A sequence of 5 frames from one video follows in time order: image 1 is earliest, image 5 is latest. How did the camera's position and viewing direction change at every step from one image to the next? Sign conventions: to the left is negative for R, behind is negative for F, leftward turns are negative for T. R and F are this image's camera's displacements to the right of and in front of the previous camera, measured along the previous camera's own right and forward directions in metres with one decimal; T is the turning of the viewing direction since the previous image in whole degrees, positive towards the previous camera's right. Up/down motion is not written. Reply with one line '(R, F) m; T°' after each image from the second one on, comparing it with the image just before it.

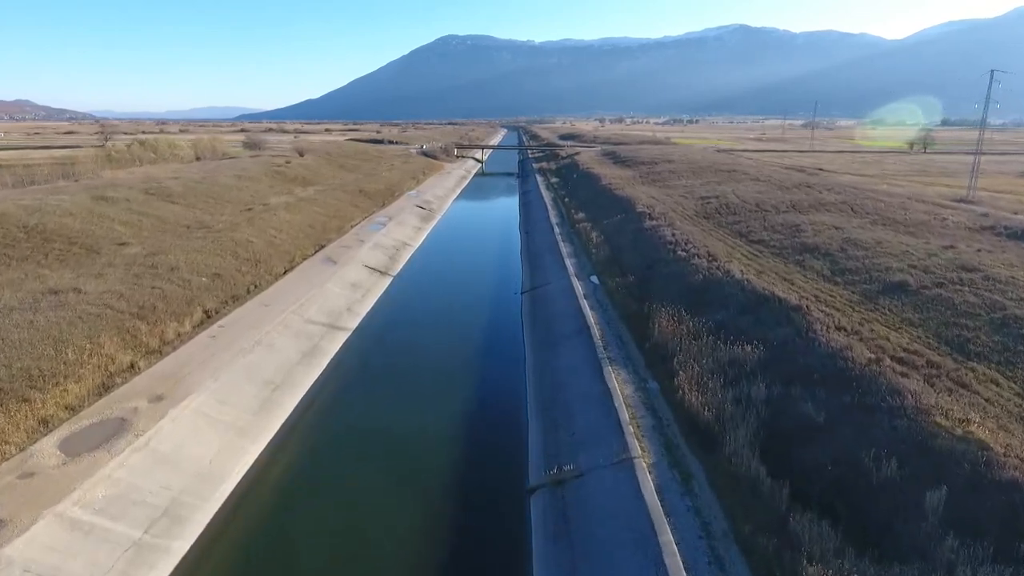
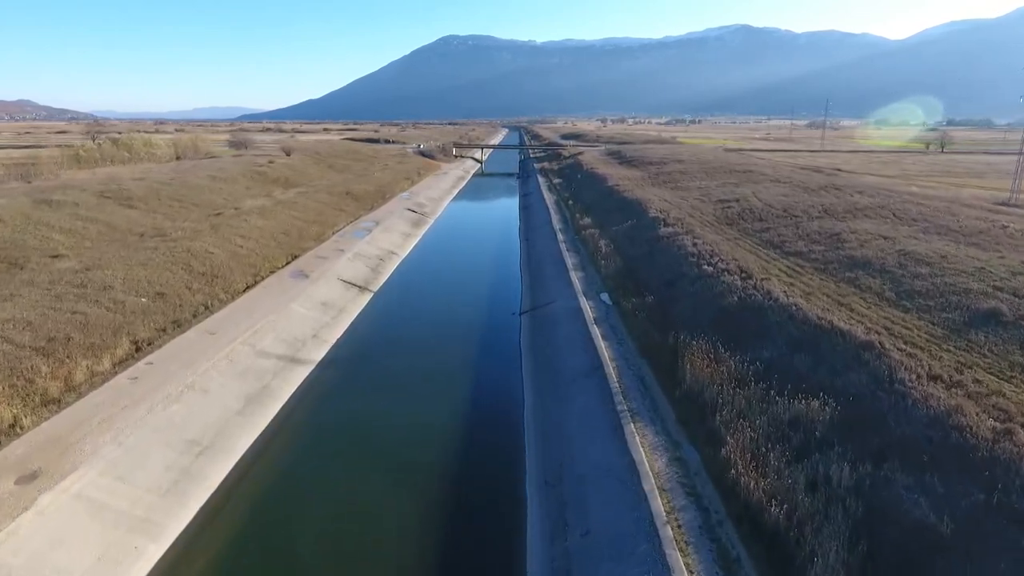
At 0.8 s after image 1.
(+0.1, +3.1) m; 0°
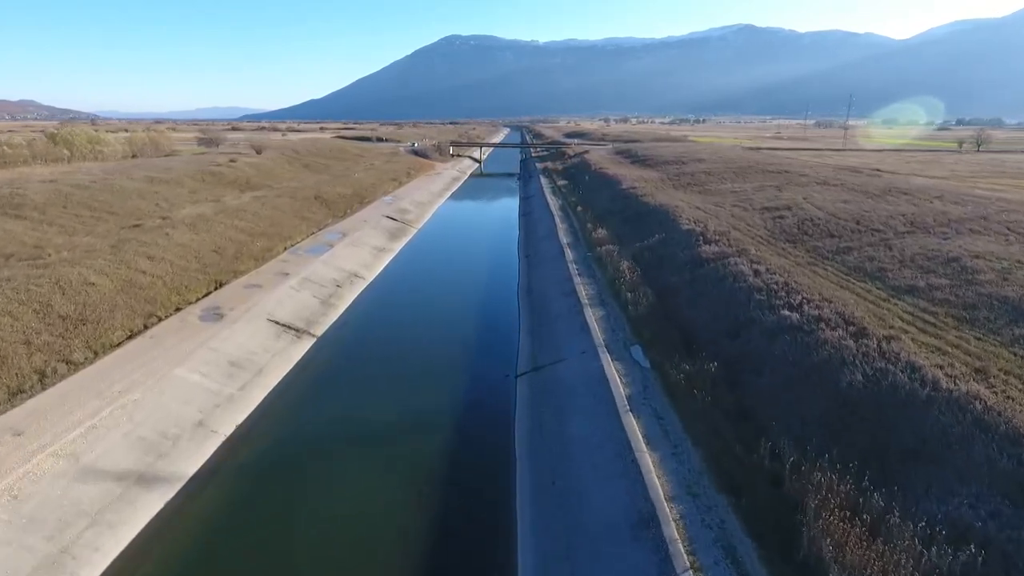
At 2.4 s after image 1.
(+0.2, +5.8) m; 0°
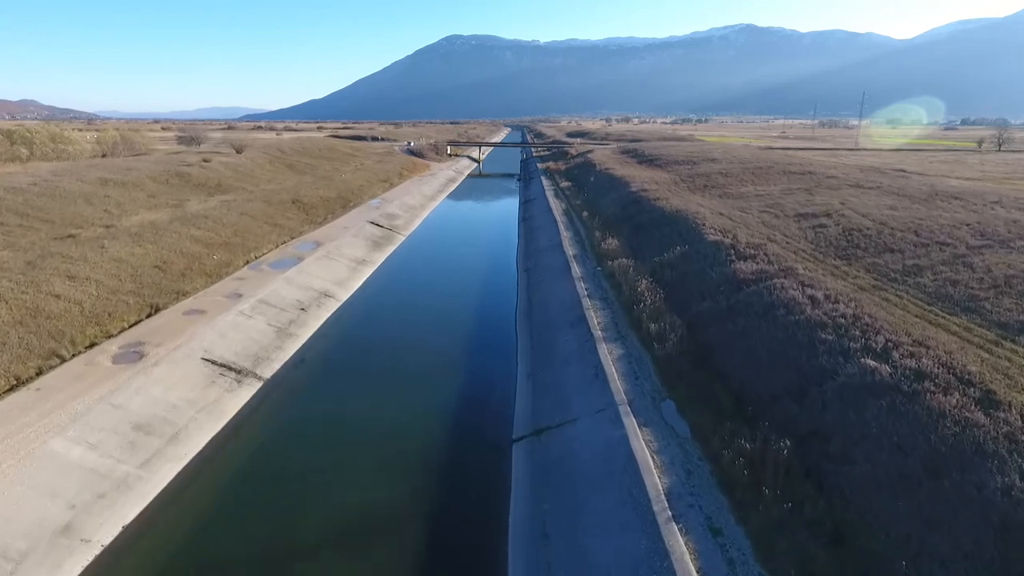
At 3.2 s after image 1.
(+0.1, +3.1) m; 0°
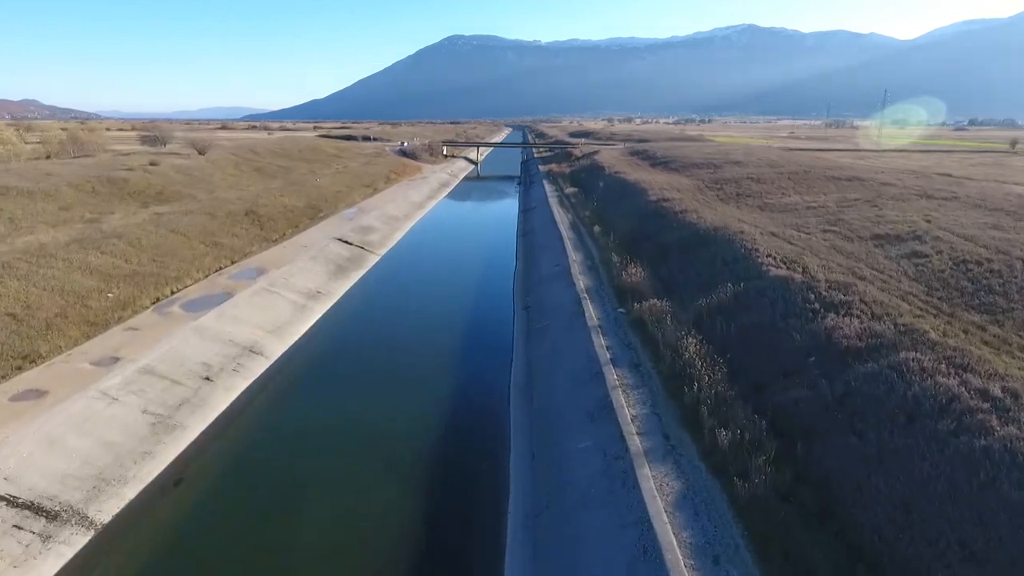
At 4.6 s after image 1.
(+0.1, +4.9) m; 0°
